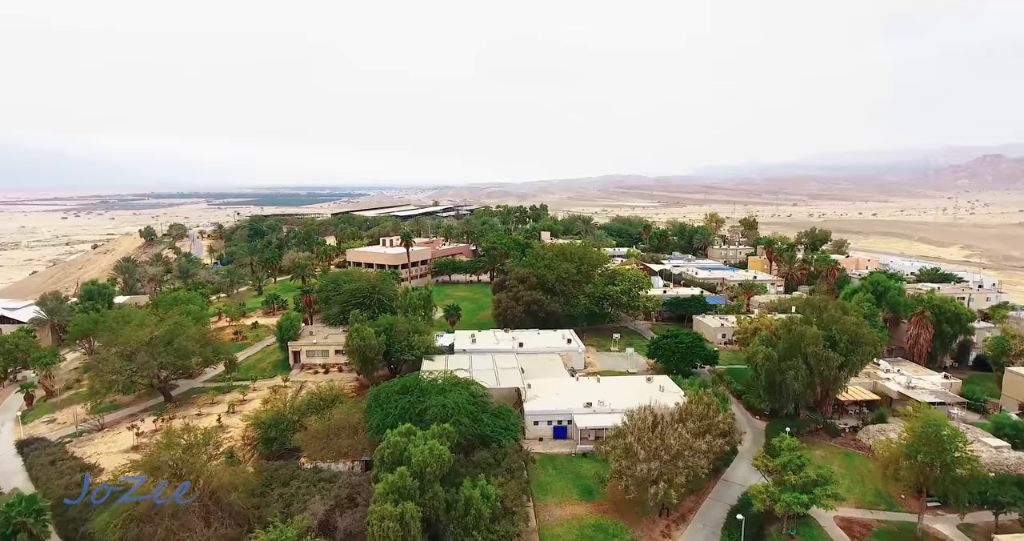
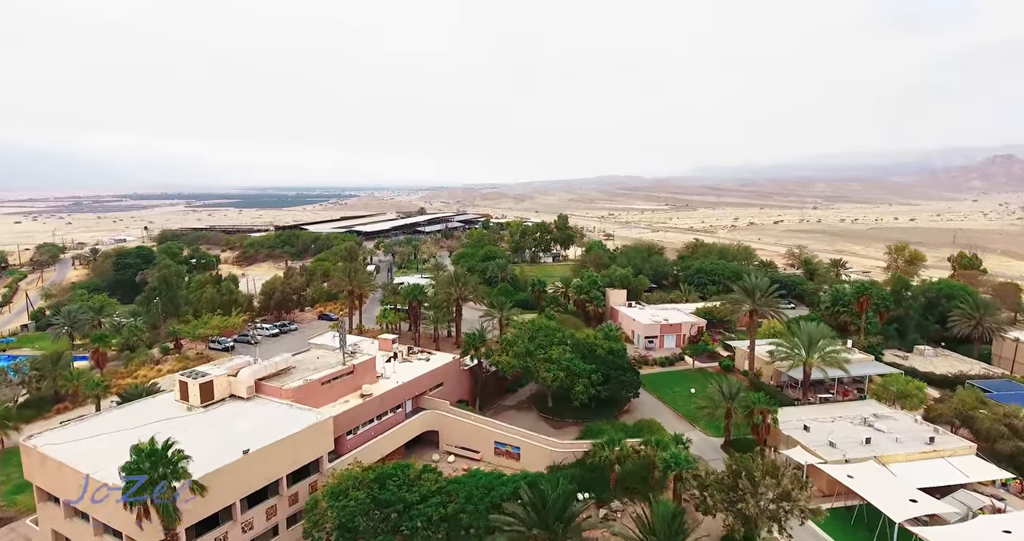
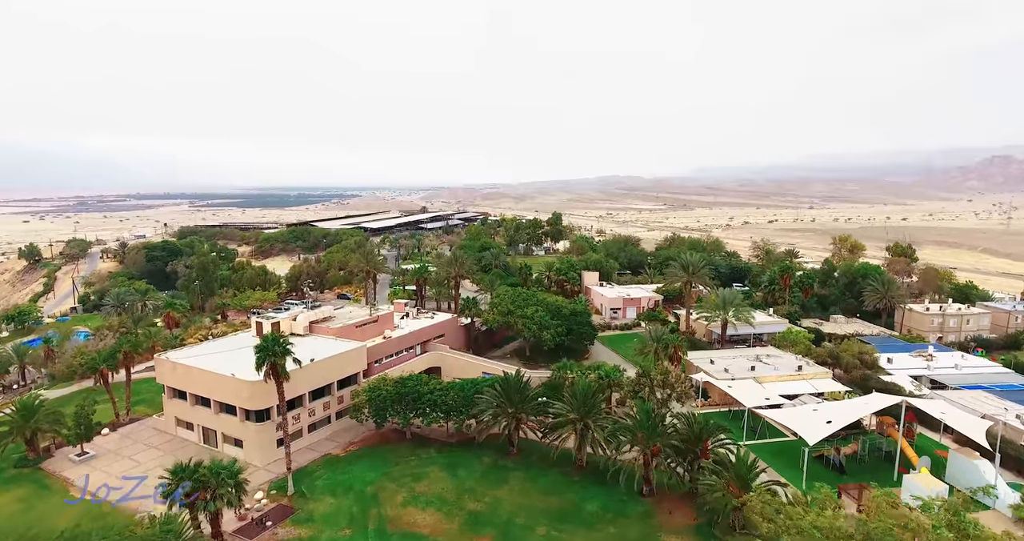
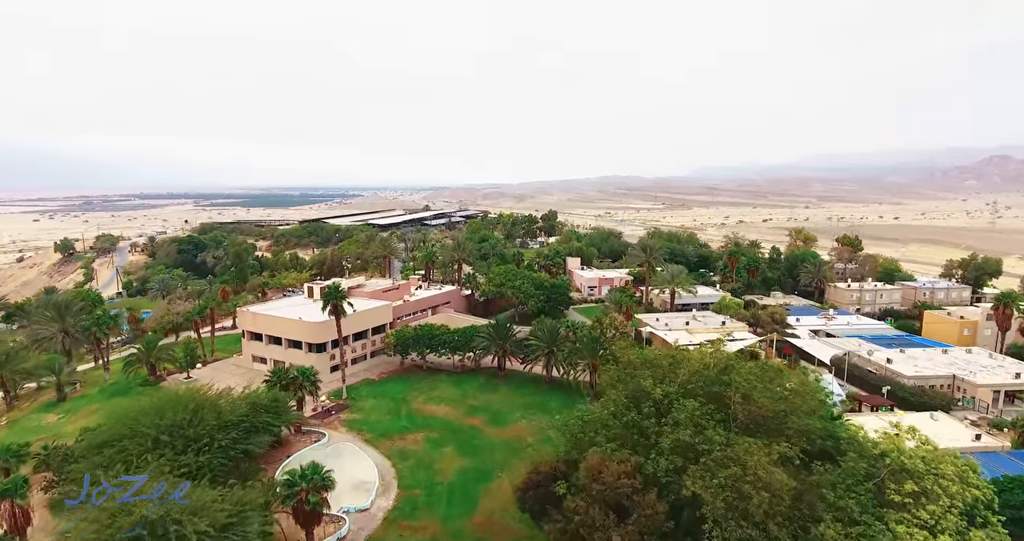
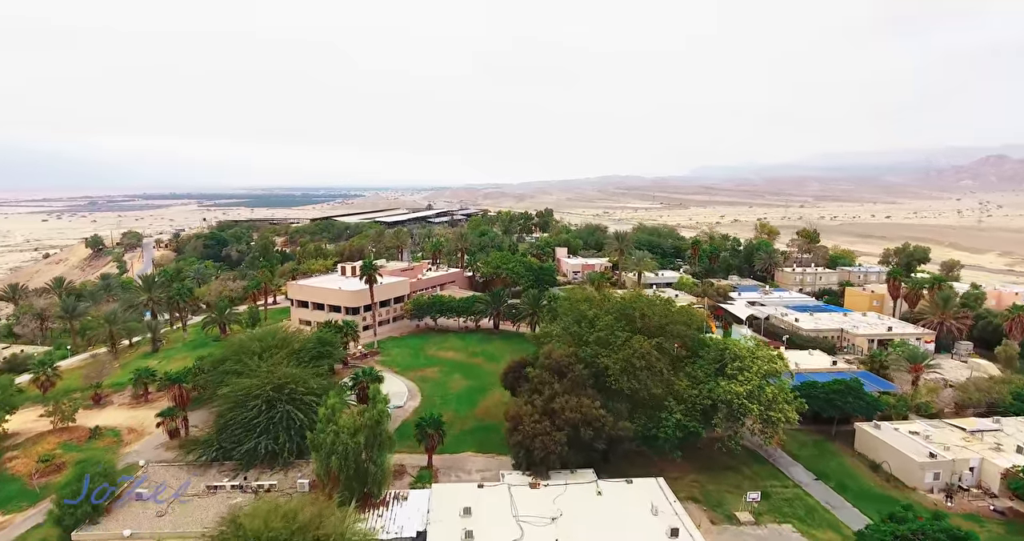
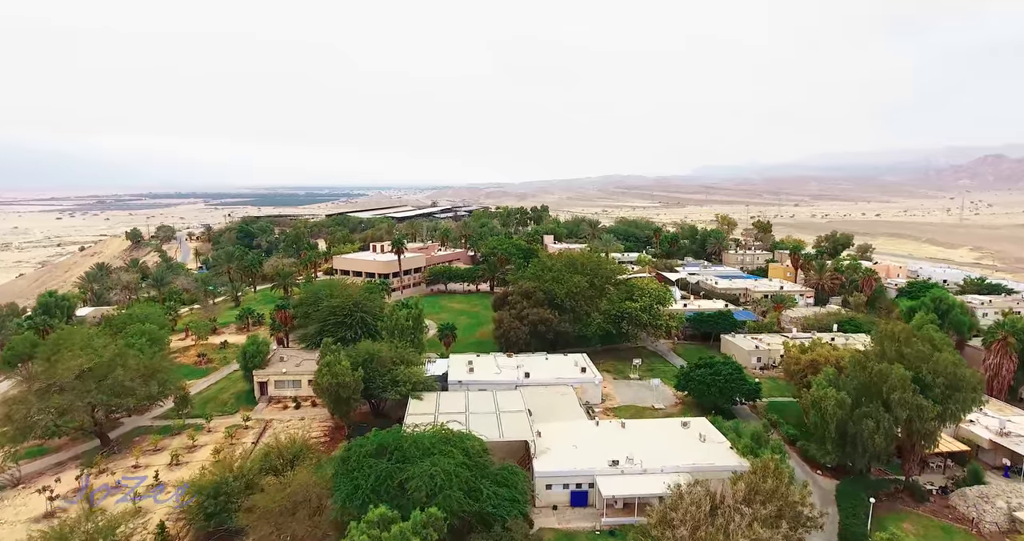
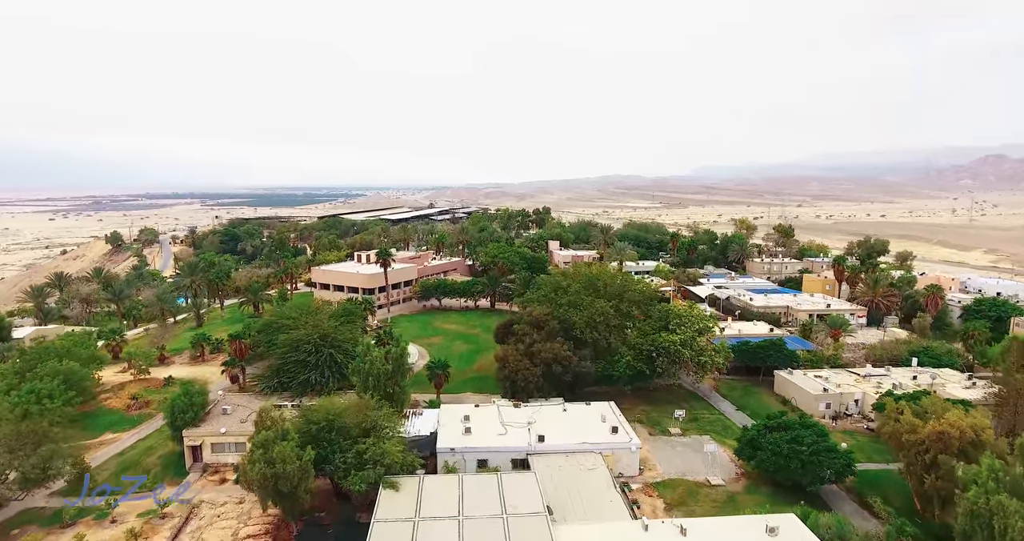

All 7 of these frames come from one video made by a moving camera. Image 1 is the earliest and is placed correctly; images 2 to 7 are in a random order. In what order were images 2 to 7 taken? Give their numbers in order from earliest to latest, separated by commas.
6, 7, 5, 4, 3, 2
